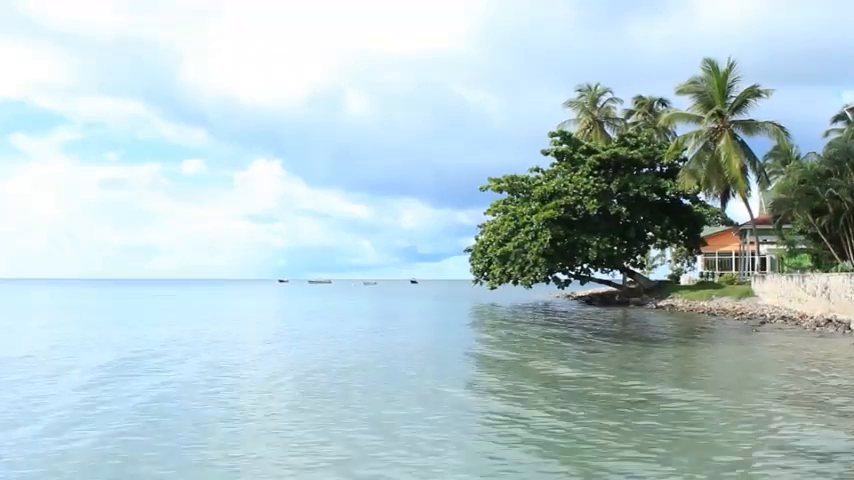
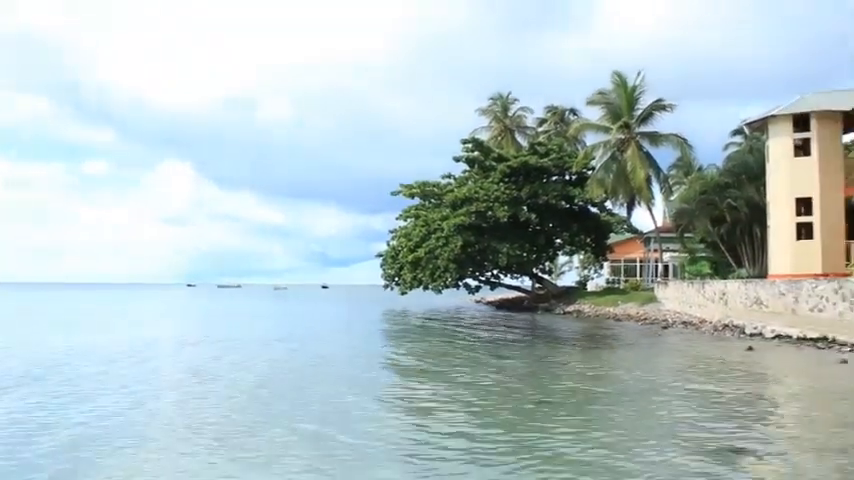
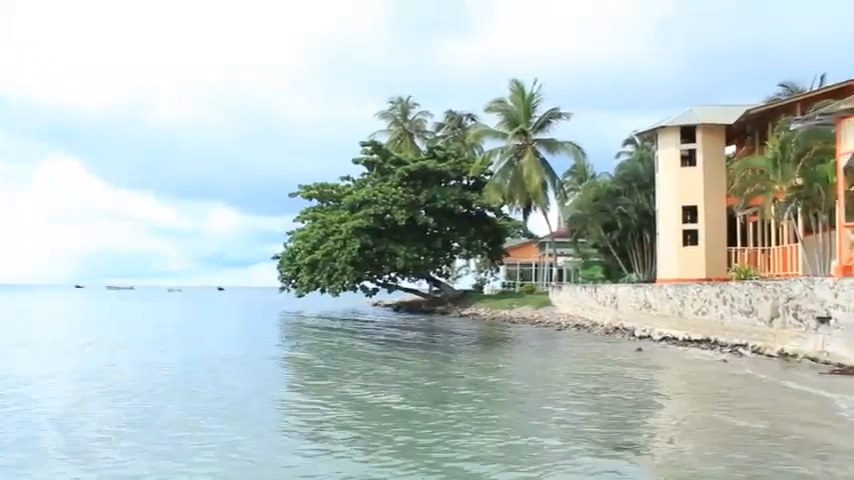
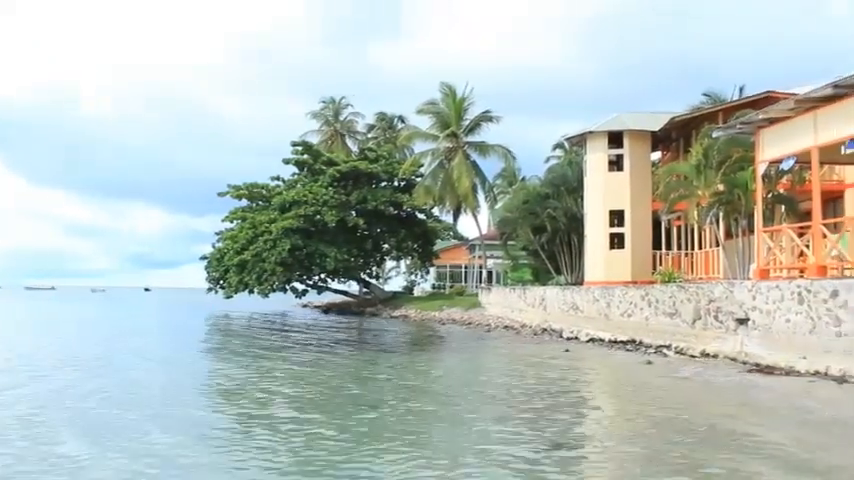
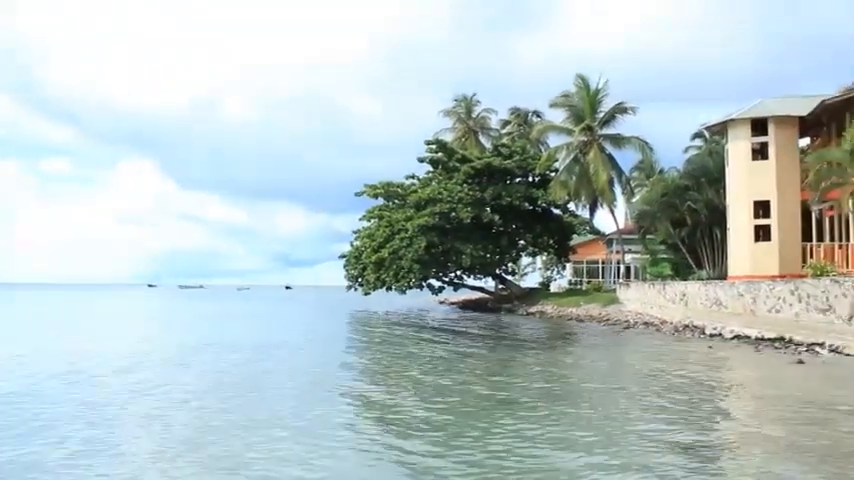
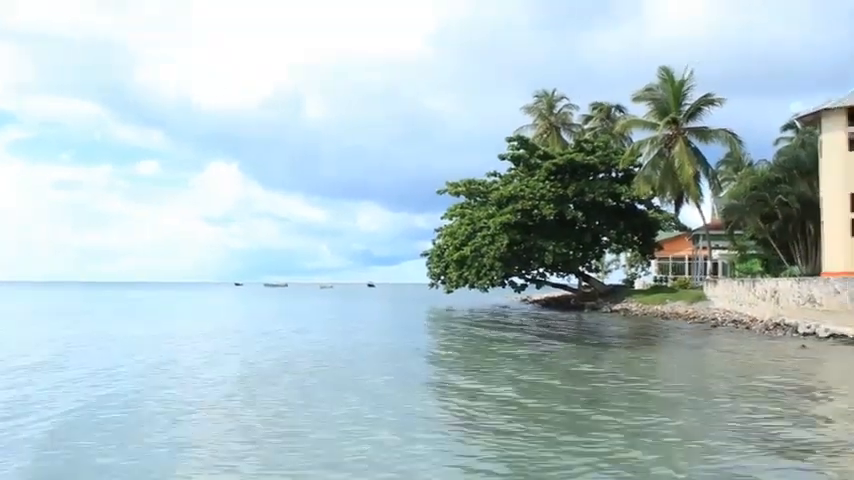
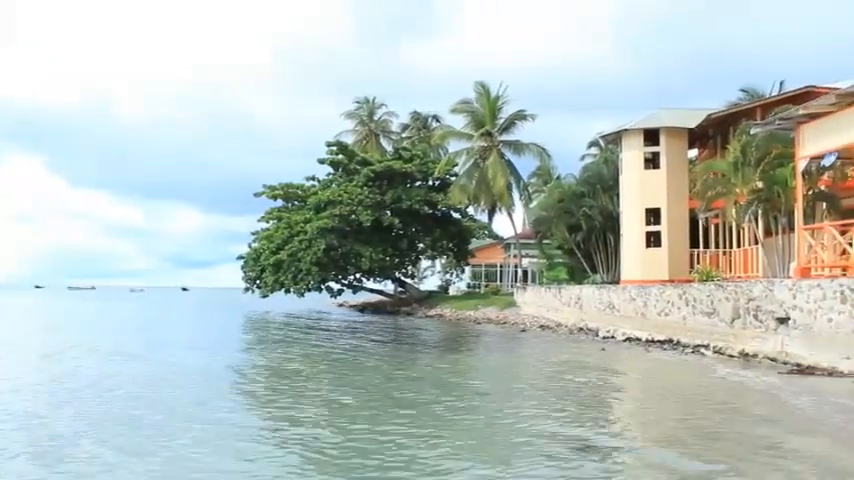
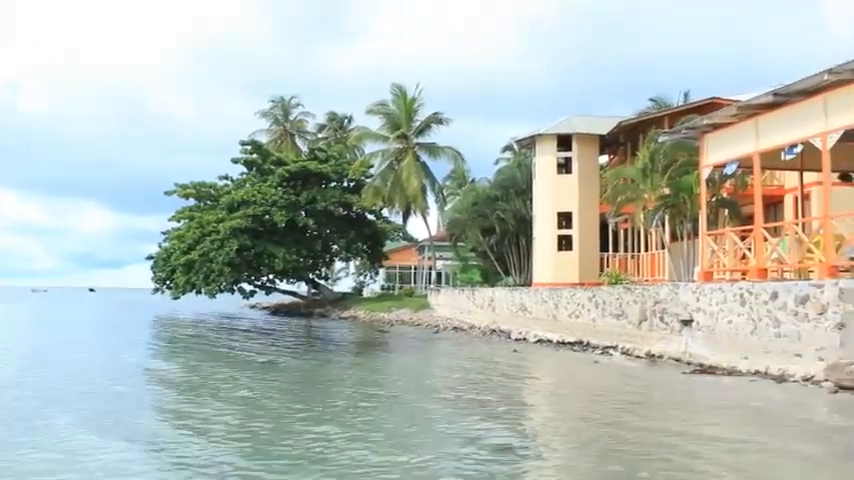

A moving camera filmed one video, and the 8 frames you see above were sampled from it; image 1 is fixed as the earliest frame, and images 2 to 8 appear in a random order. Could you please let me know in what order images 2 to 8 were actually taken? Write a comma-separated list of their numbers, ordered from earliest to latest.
6, 2, 5, 3, 7, 4, 8
